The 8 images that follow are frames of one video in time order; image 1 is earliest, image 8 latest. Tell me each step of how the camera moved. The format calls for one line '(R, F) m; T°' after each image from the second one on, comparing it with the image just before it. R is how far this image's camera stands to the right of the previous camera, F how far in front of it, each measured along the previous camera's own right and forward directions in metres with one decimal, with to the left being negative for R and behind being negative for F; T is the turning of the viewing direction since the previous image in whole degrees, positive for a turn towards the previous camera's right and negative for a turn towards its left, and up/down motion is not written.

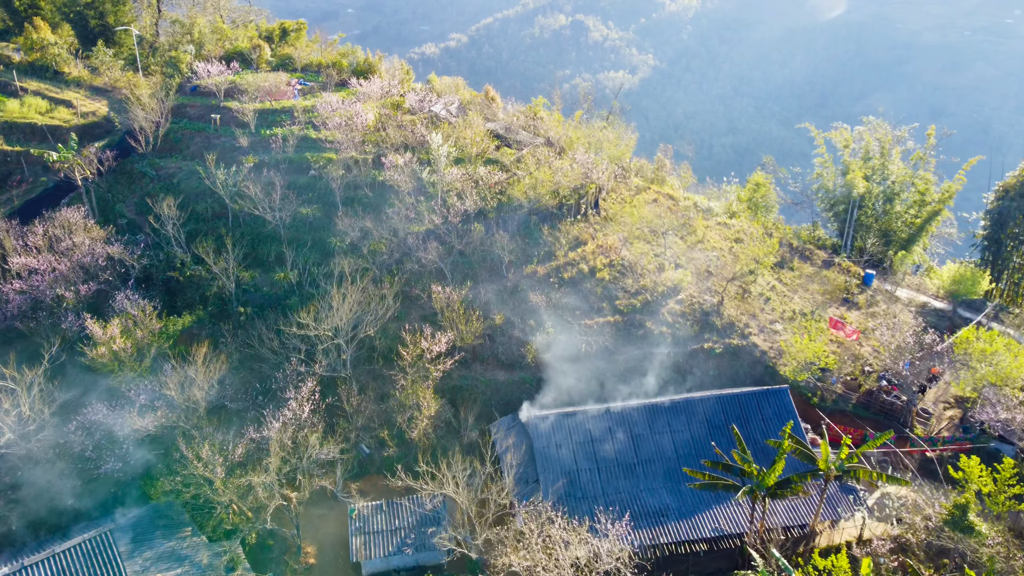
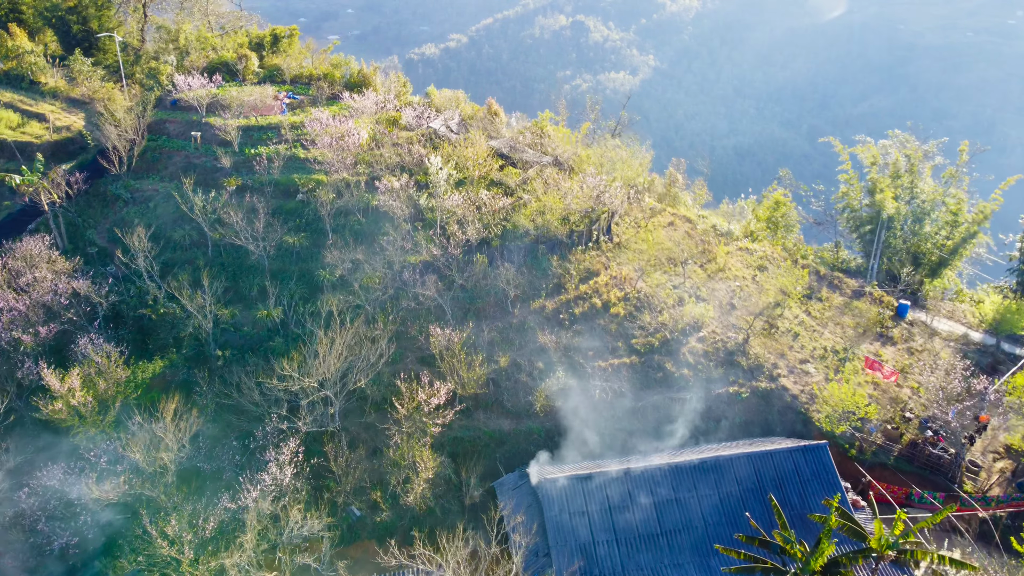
(-0.2, +1.7) m; 0°
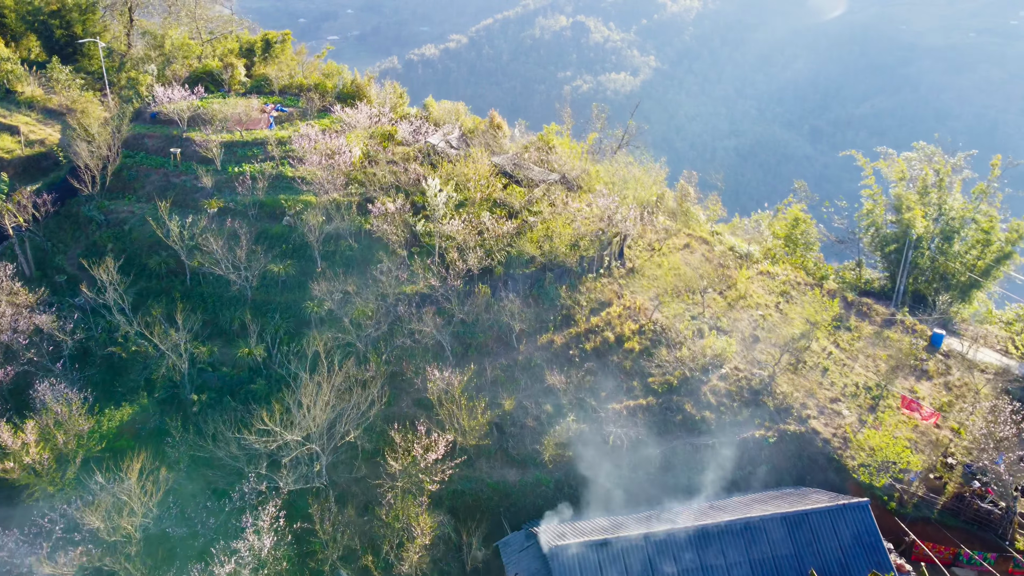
(-0.1, +1.5) m; 0°
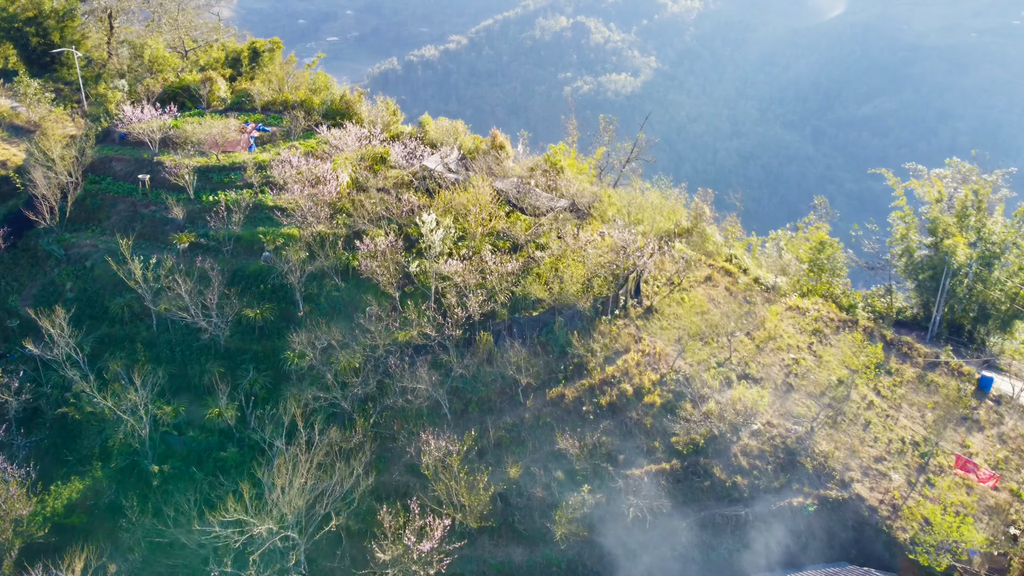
(-0.1, +1.9) m; 0°
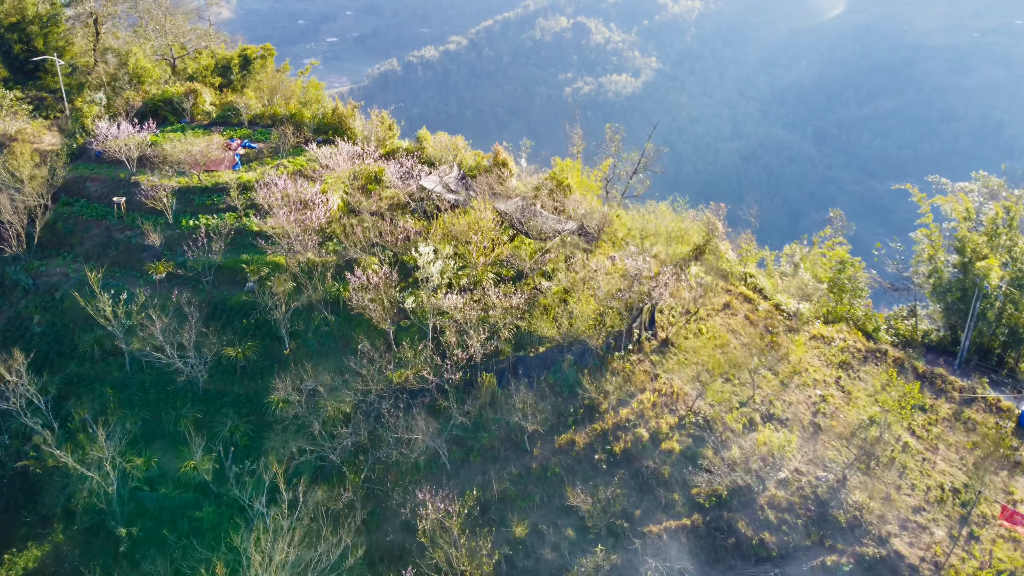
(-0.1, +1.3) m; 0°
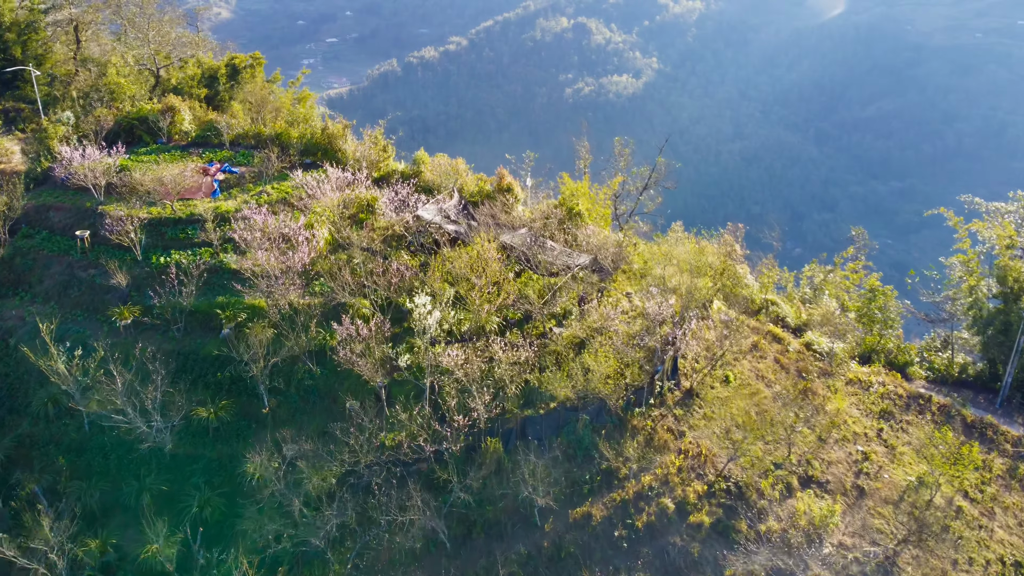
(-0.1, +1.6) m; 0°
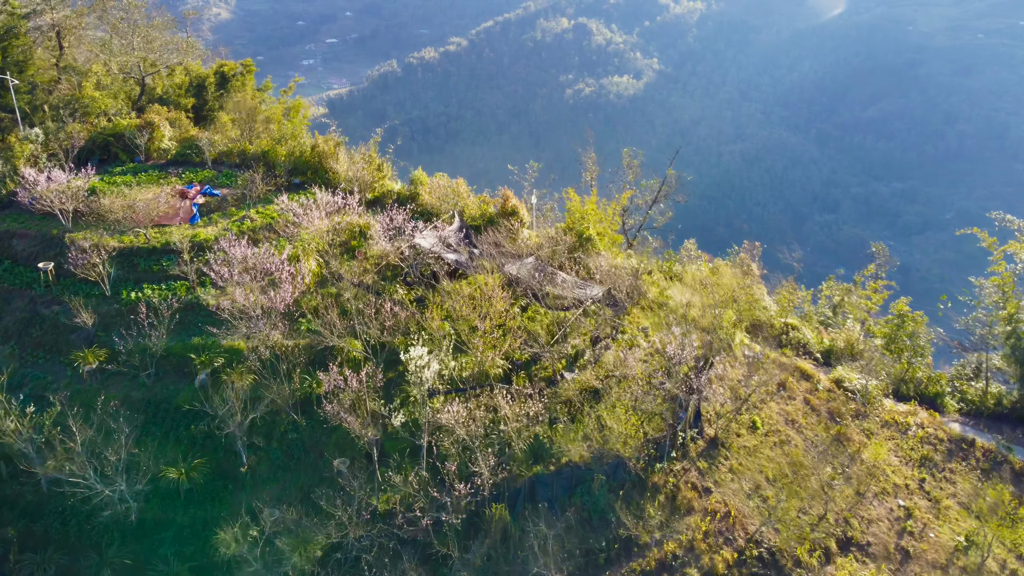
(-0.1, +1.3) m; 0°
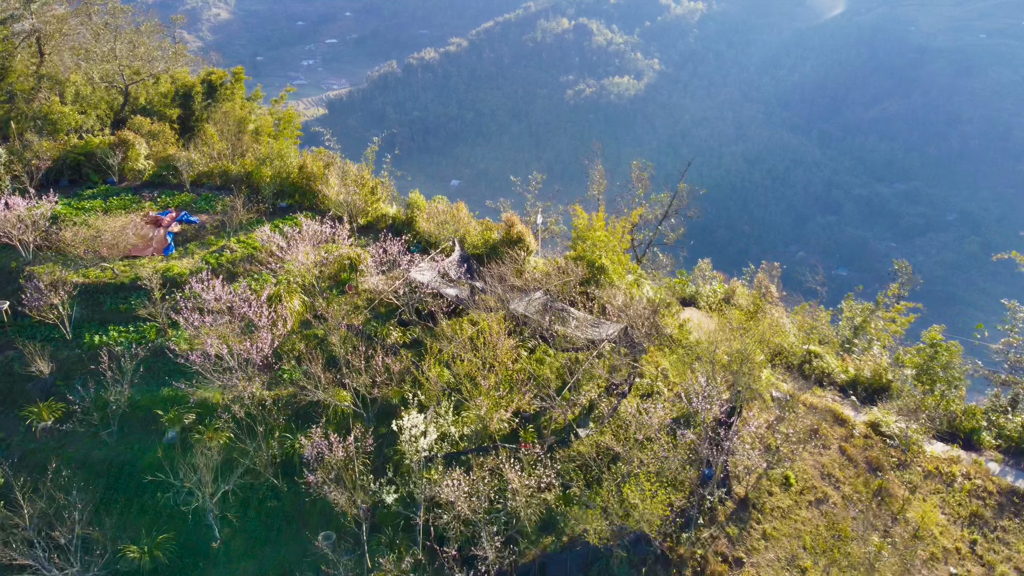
(-0.1, +1.3) m; 0°
